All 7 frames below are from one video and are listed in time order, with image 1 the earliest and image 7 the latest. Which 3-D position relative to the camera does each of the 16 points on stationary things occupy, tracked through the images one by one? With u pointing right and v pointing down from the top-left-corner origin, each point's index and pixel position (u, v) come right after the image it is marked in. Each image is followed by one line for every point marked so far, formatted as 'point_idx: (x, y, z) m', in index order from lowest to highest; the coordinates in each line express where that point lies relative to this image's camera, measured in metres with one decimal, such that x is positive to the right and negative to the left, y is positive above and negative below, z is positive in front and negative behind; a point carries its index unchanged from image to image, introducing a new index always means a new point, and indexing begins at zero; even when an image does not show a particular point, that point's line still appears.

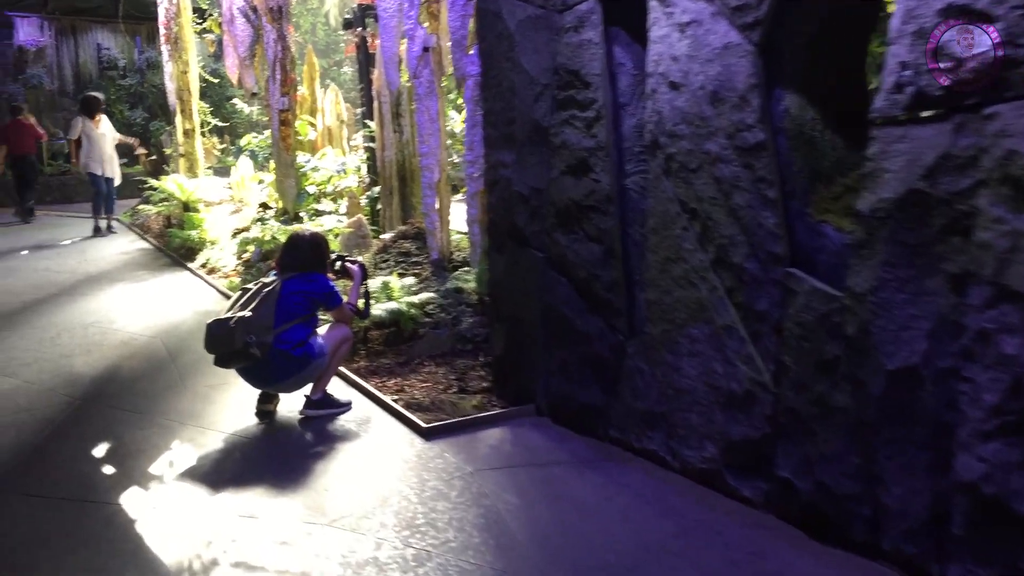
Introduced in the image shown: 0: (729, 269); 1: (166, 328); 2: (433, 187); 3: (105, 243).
0: (+0.6, +0.1, +2.6) m
1: (-2.0, -0.2, +5.3) m
2: (-0.4, +0.5, +5.0) m
3: (-3.8, +0.4, +8.5) m
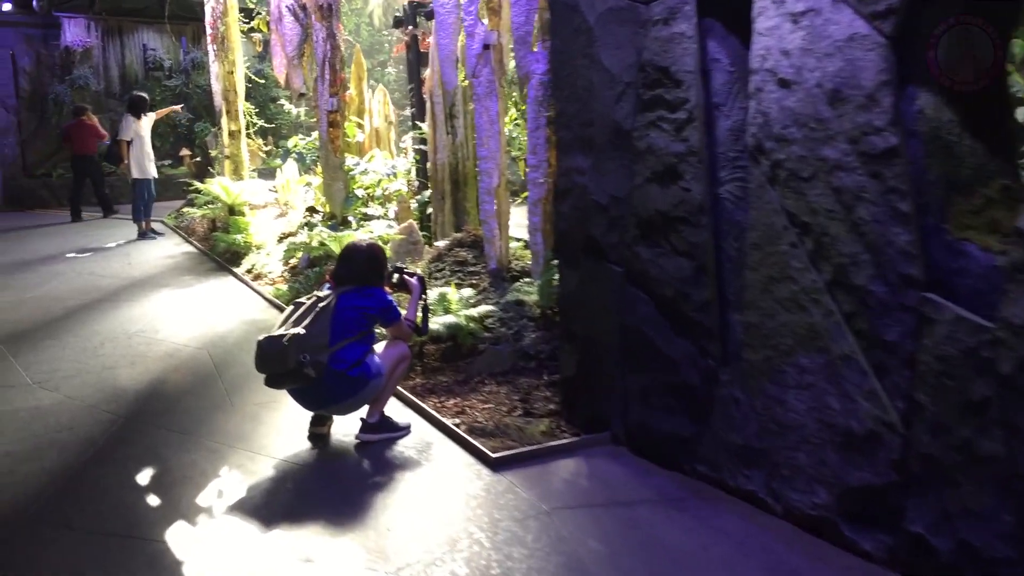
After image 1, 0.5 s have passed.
0: (+0.8, 0.0, +2.3) m
1: (-1.6, -0.3, +5.0) m
2: (-0.1, +0.5, +4.7) m
3: (-3.3, +0.4, +8.3) m
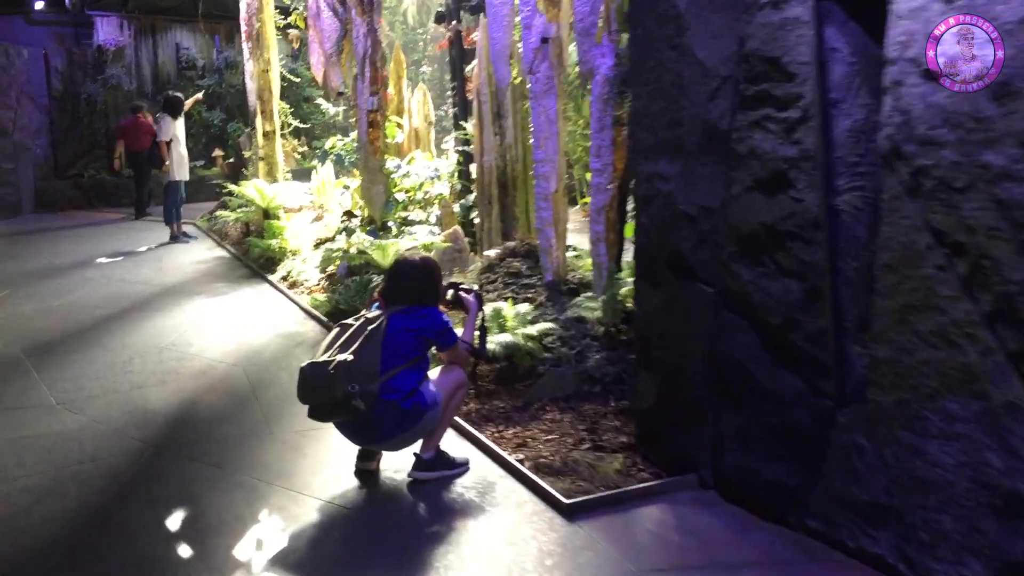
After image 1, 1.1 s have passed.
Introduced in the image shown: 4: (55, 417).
0: (+1.1, -0.1, +1.9) m
1: (-1.4, -0.3, +4.7) m
2: (+0.2, +0.4, +4.3) m
3: (-2.9, +0.3, +8.1) m
4: (-1.9, -0.5, +3.8) m
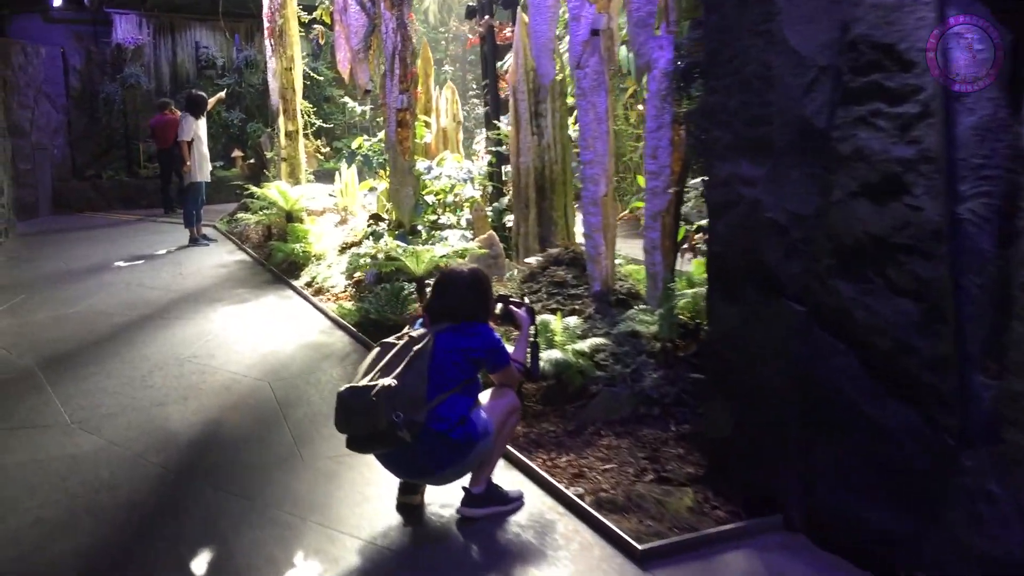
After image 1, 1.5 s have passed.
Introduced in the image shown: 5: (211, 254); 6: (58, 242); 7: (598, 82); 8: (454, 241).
0: (+1.2, -0.1, +1.6) m
1: (-1.2, -0.4, +4.4) m
2: (+0.4, +0.4, +4.0) m
3: (-2.6, +0.3, +7.8) m
4: (-1.7, -0.6, +3.5) m
5: (-2.6, +0.3, +7.8) m
6: (-4.4, +0.5, +8.9) m
7: (+0.4, +0.9, +3.9) m
8: (-0.4, +0.3, +5.6) m
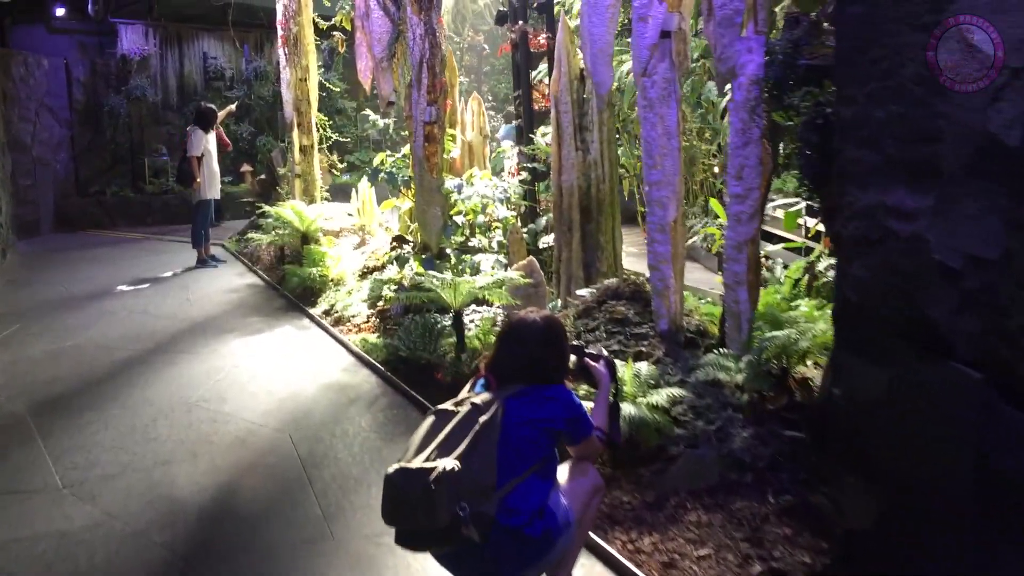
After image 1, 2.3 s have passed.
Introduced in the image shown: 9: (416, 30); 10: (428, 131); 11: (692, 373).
0: (+1.4, -0.2, +1.1) m
1: (-0.9, -0.5, +3.9) m
2: (+0.6, +0.2, +3.5) m
3: (-2.4, +0.1, +7.3) m
4: (-1.5, -0.7, +3.0) m
5: (-2.3, +0.1, +7.3) m
6: (-4.2, +0.2, +8.5) m
7: (+0.6, +0.7, +3.4) m
8: (-0.1, +0.1, +5.1) m
9: (-0.6, +1.5, +5.4) m
10: (-0.5, +1.0, +5.6) m
11: (+0.6, -0.3, +3.3) m
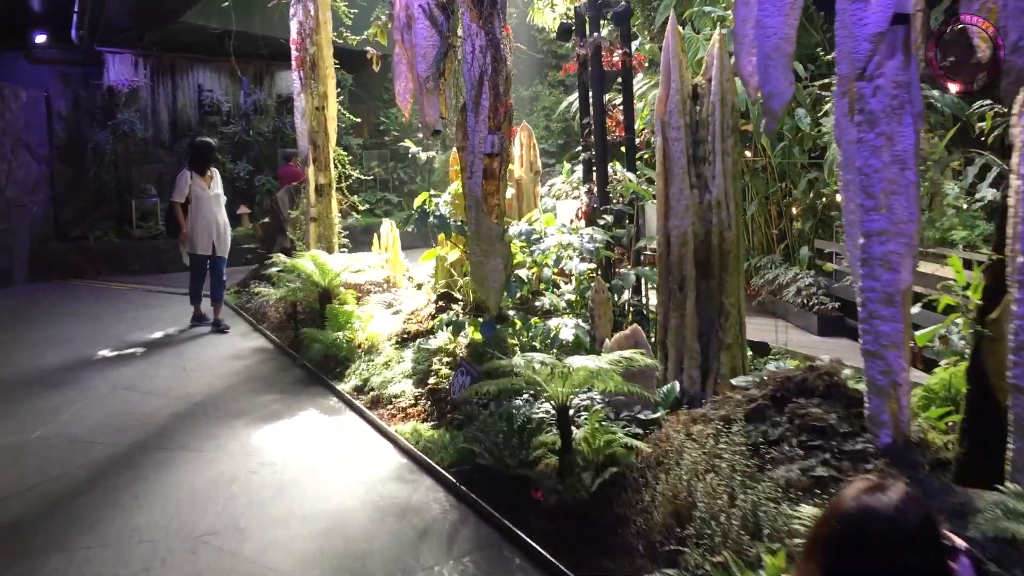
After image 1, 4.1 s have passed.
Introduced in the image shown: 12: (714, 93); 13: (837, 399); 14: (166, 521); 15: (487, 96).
0: (+1.9, -0.4, 0.0) m
1: (-0.5, -0.8, +2.8) m
2: (+1.0, 0.0, +2.4) m
3: (-2.0, -0.3, +6.2) m
4: (-1.0, -1.0, +1.8) m
5: (-1.9, -0.3, +6.1) m
6: (-3.8, -0.3, +7.3) m
7: (+1.0, +0.5, +2.4) m
8: (+0.3, -0.2, +4.0) m
9: (-0.2, +1.2, +4.4) m
10: (-0.1, +0.6, +4.5) m
11: (+1.1, -0.6, +2.2) m
12: (+0.8, +0.8, +3.7) m
13: (+0.9, -0.3, +2.7) m
14: (-1.2, -0.8, +3.1) m
15: (-0.1, +0.9, +4.4) m
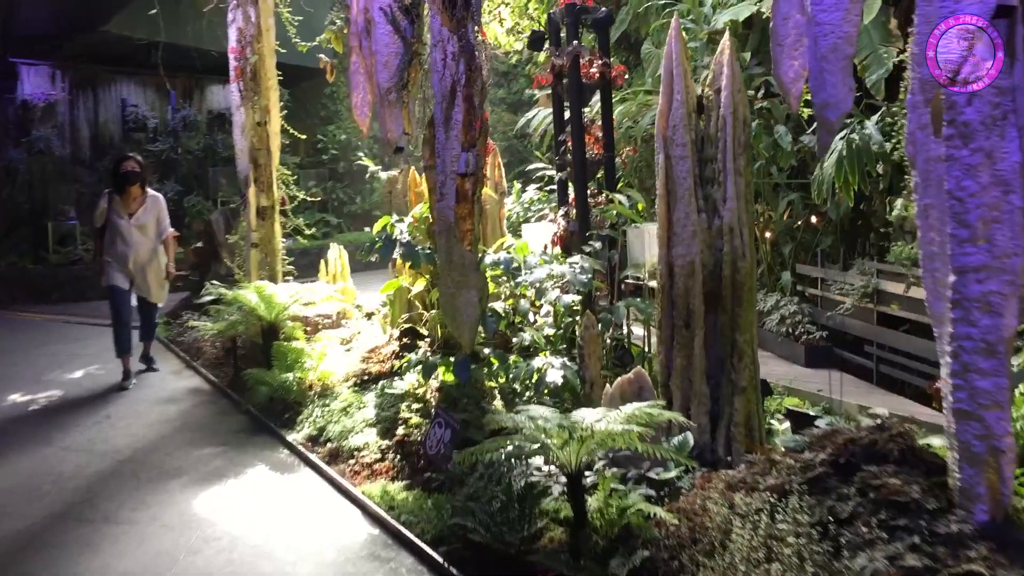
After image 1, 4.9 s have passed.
0: (+2.1, -0.4, -0.4) m
1: (-0.5, -0.9, +2.2) m
2: (+1.1, -0.1, +2.0) m
3: (-2.2, -0.5, +5.5) m
4: (-0.9, -1.1, +1.2) m
5: (-2.2, -0.5, +5.5) m
6: (-4.1, -0.5, +6.5) m
7: (+1.1, +0.4, +2.0) m
8: (+0.2, -0.3, +3.5) m
9: (-0.3, +1.0, +3.9) m
10: (-0.2, +0.4, +4.0) m
11: (+1.1, -0.7, +1.8) m
12: (+0.8, +0.7, +3.3) m
13: (+1.0, -0.4, +2.3) m
14: (-1.2, -0.9, +2.5) m
15: (-0.2, +0.8, +3.9) m
